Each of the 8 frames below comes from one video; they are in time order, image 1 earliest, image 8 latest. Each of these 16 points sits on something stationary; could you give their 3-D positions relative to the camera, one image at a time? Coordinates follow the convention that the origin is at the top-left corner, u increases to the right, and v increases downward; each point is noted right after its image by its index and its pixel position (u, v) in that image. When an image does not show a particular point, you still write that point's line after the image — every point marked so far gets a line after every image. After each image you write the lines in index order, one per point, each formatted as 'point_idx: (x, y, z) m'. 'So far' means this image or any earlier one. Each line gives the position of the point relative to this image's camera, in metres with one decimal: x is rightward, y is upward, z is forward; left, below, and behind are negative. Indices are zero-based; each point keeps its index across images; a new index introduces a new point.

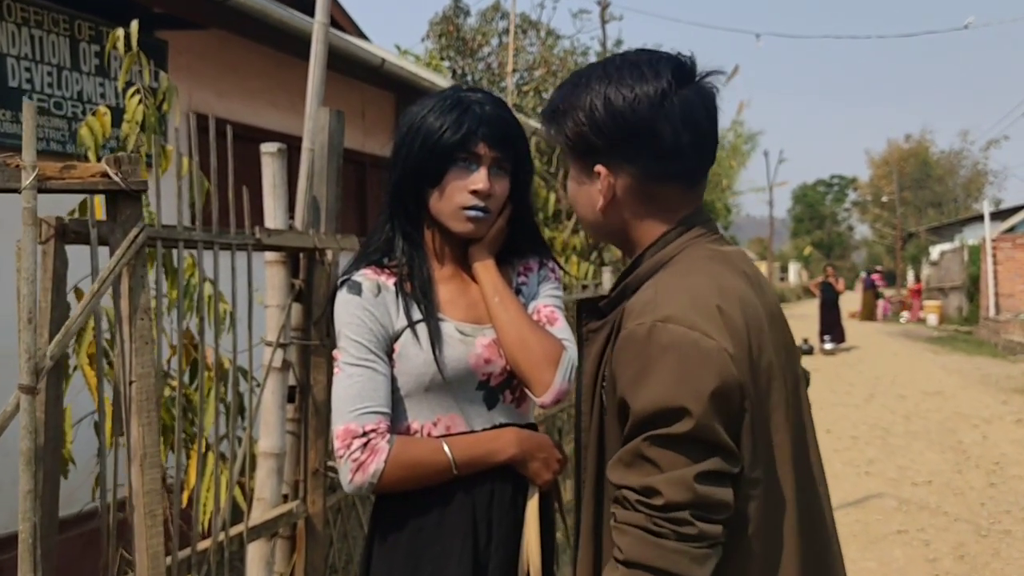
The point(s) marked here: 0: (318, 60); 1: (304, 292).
0: (-0.7, +0.8, +3.3) m
1: (-0.7, 0.0, +3.0) m
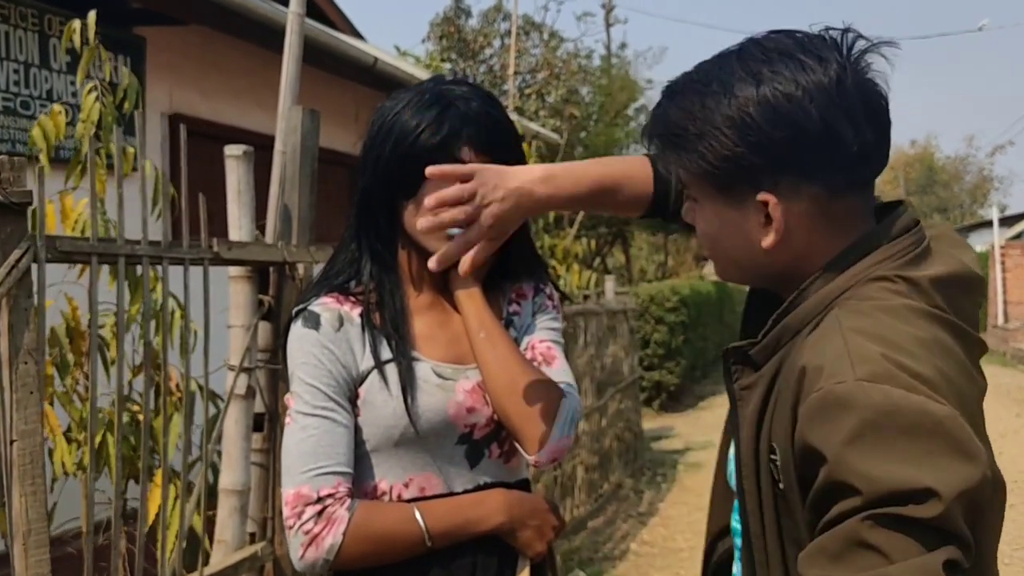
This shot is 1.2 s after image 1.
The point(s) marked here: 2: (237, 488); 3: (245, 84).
0: (-0.7, +0.7, +3.0) m
1: (-0.7, -0.1, +2.7) m
2: (-0.7, -0.5, +2.6) m
3: (-1.6, +1.2, +5.8) m
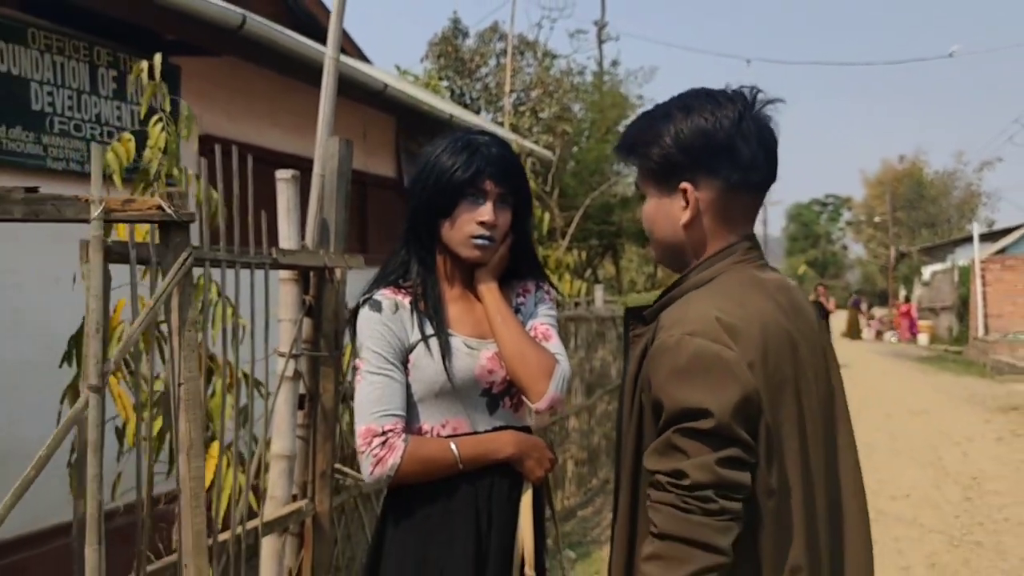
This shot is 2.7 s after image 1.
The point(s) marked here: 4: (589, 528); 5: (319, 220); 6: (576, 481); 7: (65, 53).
0: (-0.7, +0.7, +3.5) m
1: (-0.7, -0.1, +3.2) m
2: (-0.7, -0.6, +3.2) m
3: (-1.6, +1.2, +6.3) m
4: (+0.5, -1.6, +6.5) m
5: (-0.7, +0.2, +3.3) m
6: (+0.5, -1.4, +6.9) m
7: (-2.2, +1.2, +4.8) m
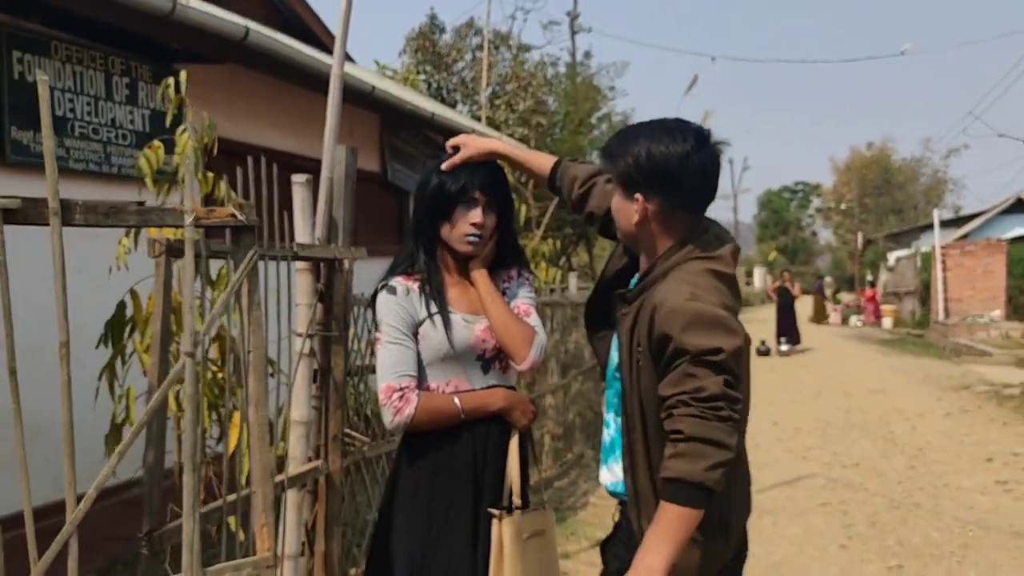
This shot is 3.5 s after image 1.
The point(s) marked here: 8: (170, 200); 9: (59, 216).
0: (-0.7, +0.8, +4.0) m
1: (-0.7, 0.0, +3.7) m
2: (-0.8, -0.5, +3.7) m
3: (-1.8, +1.3, +6.8) m
4: (+0.4, -1.5, +7.1) m
5: (-0.7, +0.3, +3.8) m
6: (+0.3, -1.3, +7.4) m
7: (-2.4, +1.2, +5.3) m
8: (-1.6, +0.4, +4.4) m
9: (-0.9, +0.1, +1.9) m
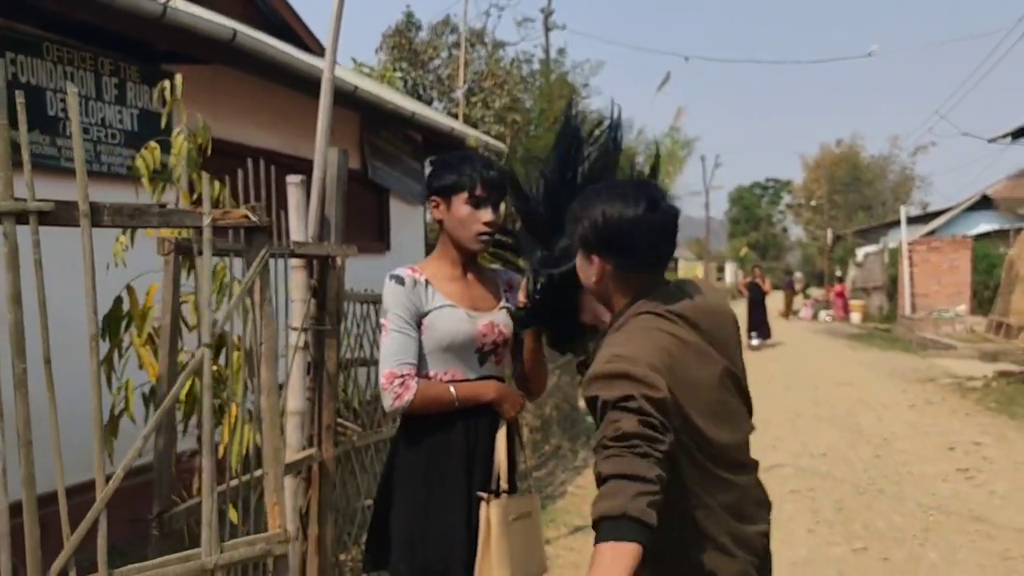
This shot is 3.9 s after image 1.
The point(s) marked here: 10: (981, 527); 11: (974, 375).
0: (-0.8, +0.8, +4.2) m
1: (-0.8, 0.0, +3.9) m
2: (-0.9, -0.5, +3.8) m
3: (-1.9, +1.3, +6.9) m
4: (+0.2, -1.5, +7.3) m
5: (-0.8, +0.3, +4.0) m
6: (+0.1, -1.3, +7.6) m
7: (-2.5, +1.3, +5.4) m
8: (-1.7, +0.4, +4.6) m
9: (-0.9, +0.2, +2.1) m
10: (+2.7, -1.4, +5.6) m
11: (+7.1, -1.3, +14.7) m
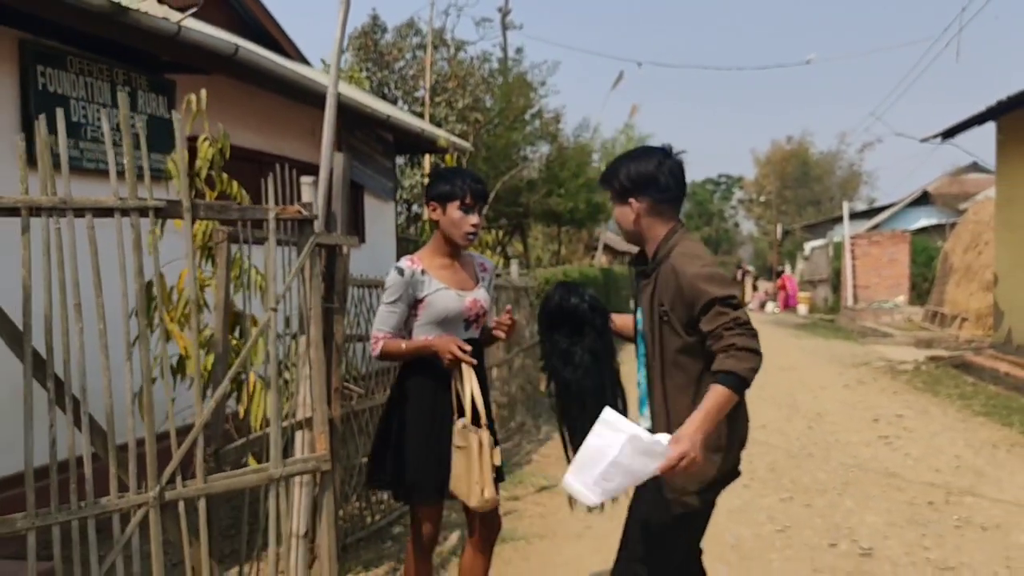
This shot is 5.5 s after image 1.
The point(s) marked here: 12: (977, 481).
0: (-0.9, +0.9, +4.9) m
1: (-0.9, +0.1, +4.6) m
2: (-0.9, -0.4, +4.5) m
3: (-2.2, +1.4, +7.5) m
4: (0.0, -1.4, +8.0) m
5: (-0.9, +0.4, +4.7) m
6: (-0.1, -1.2, +8.4) m
7: (-2.6, +1.3, +6.0) m
8: (-1.8, +0.5, +5.2) m
9: (-0.9, +0.2, +2.8) m
10: (+2.6, -1.3, +6.5) m
11: (+6.5, -1.2, +15.7) m
12: (+3.1, -1.3, +6.5) m
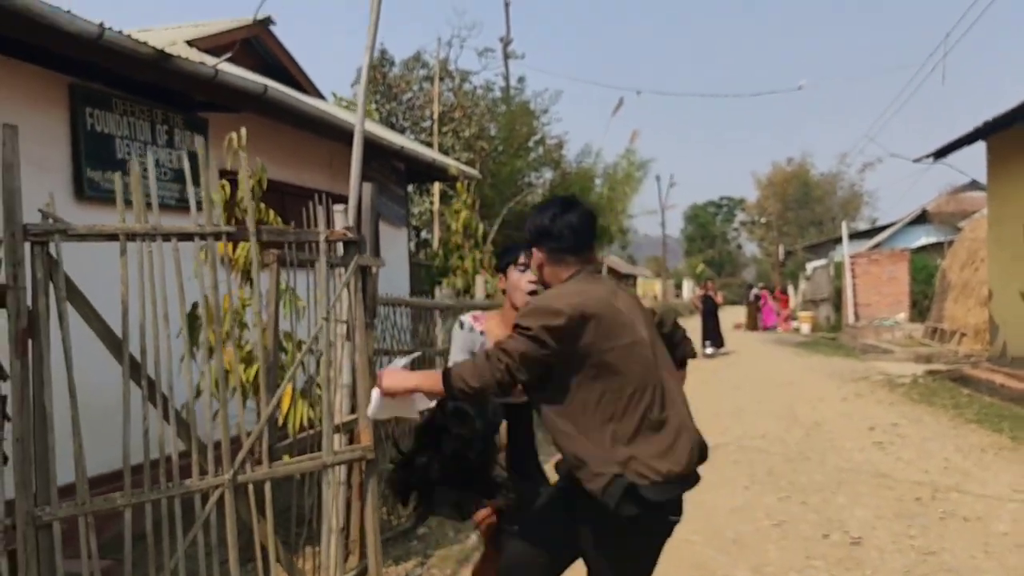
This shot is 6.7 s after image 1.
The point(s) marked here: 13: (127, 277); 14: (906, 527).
0: (-0.9, +0.8, +5.4) m
1: (-0.8, 0.0, +5.1) m
2: (-0.9, -0.5, +5.0) m
3: (-2.1, +1.2, +8.1) m
4: (+0.1, -1.6, +8.5) m
5: (-0.8, +0.3, +5.1) m
6: (0.0, -1.3, +8.8) m
7: (-2.6, +1.2, +6.5) m
8: (-1.7, +0.4, +5.7) m
9: (-0.9, +0.2, +3.3) m
10: (+2.7, -1.4, +6.9) m
11: (+6.6, -1.4, +16.1) m
12: (+3.3, -1.4, +6.9) m
13: (-1.2, 0.0, +3.0) m
14: (+2.3, -1.4, +5.6) m
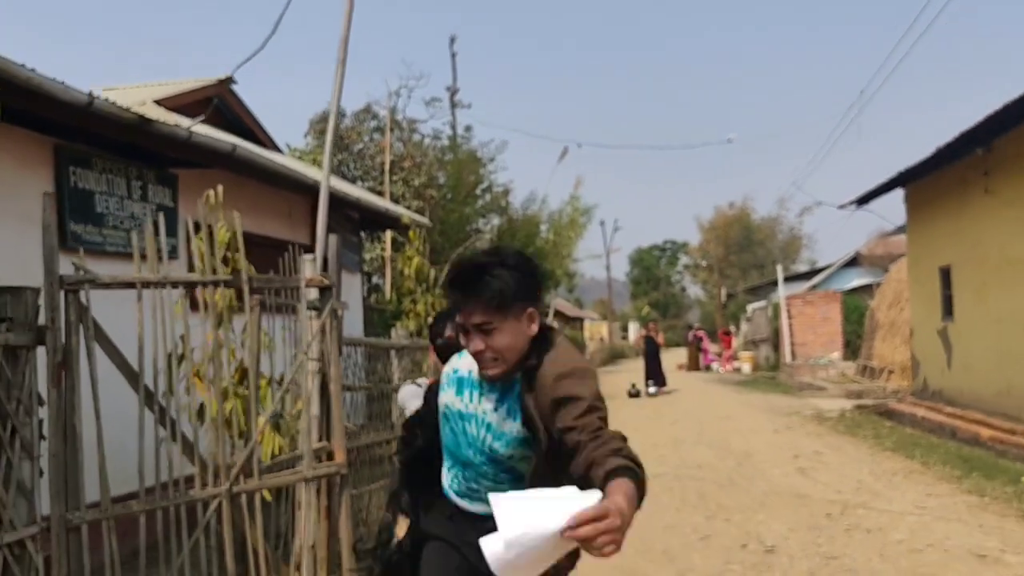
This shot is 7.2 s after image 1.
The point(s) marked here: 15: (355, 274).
0: (-1.2, +0.5, +6.0) m
1: (-1.1, -0.3, +5.7) m
2: (-1.1, -0.7, +5.6) m
3: (-2.5, +0.8, +8.6) m
4: (-0.4, -2.0, +9.0) m
5: (-1.1, 0.0, +5.8) m
6: (-0.5, -1.7, +9.4) m
7: (-2.9, +0.9, +7.1) m
8: (-2.0, +0.1, +6.3) m
9: (-1.1, 0.0, +3.9) m
10: (+2.3, -1.7, +7.6) m
11: (+5.7, -2.1, +17.1) m
12: (+2.9, -1.7, +7.7) m
13: (-1.4, -0.1, +3.6) m
14: (+2.0, -1.6, +6.3) m
15: (-1.9, +0.2, +11.9) m
